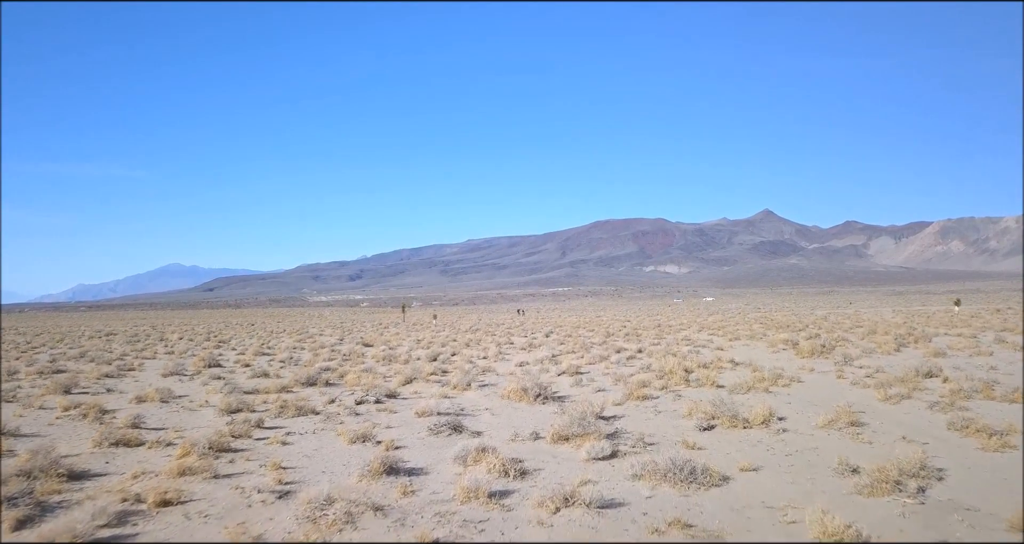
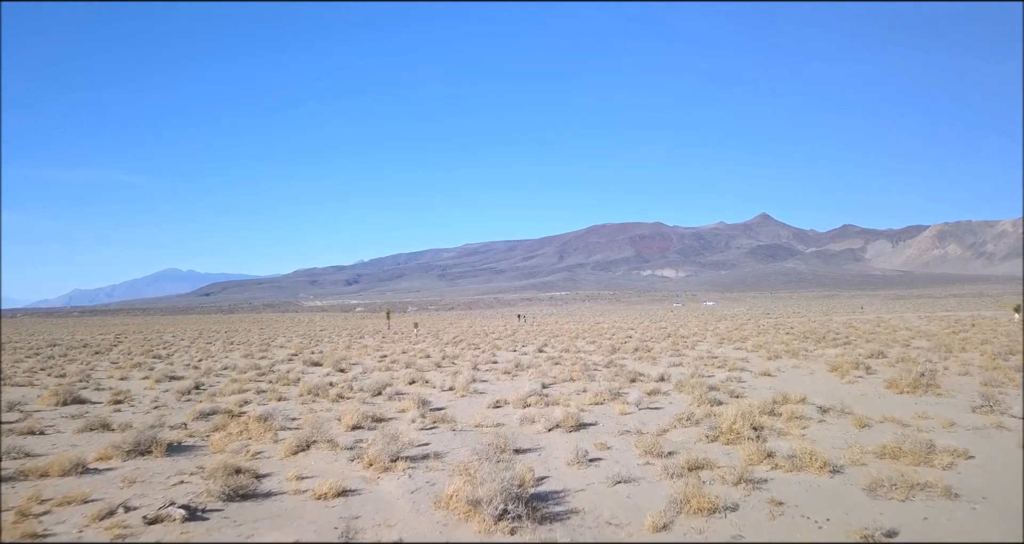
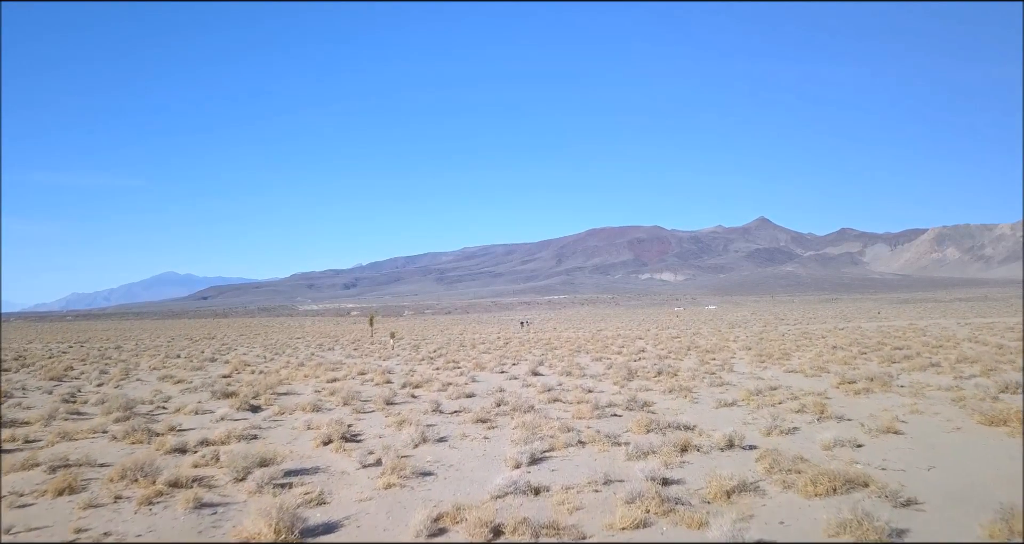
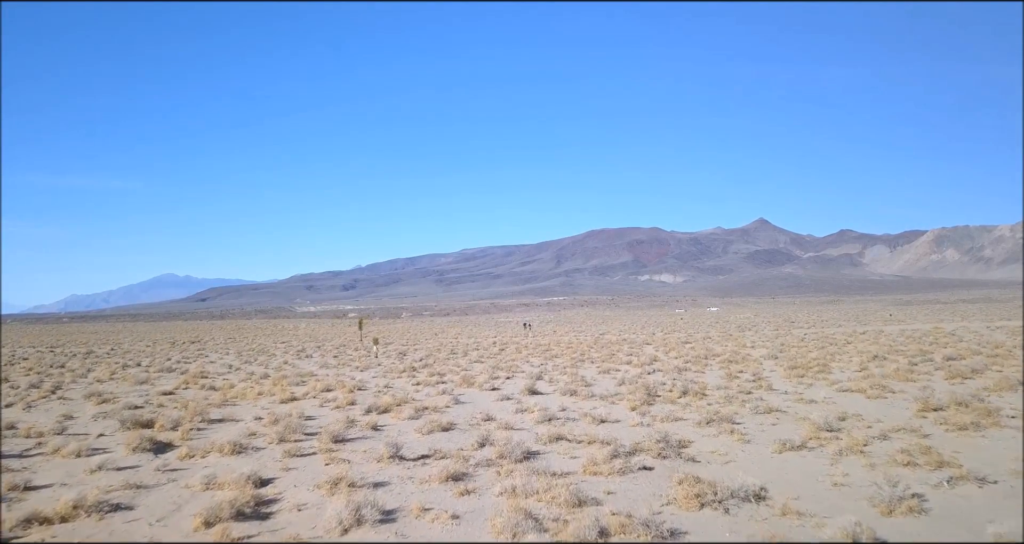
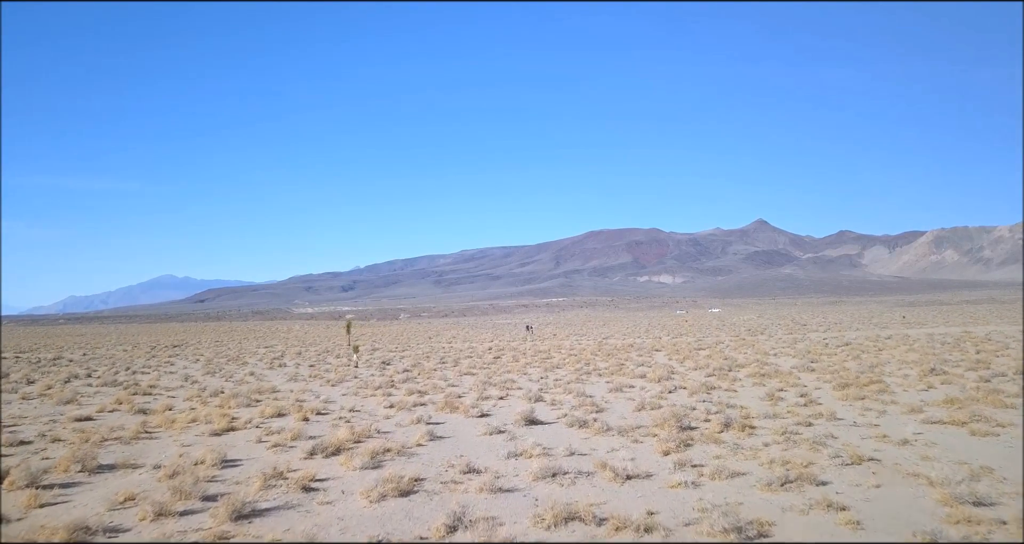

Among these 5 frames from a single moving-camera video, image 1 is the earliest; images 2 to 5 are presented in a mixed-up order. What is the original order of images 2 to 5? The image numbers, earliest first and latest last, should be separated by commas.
2, 3, 4, 5
